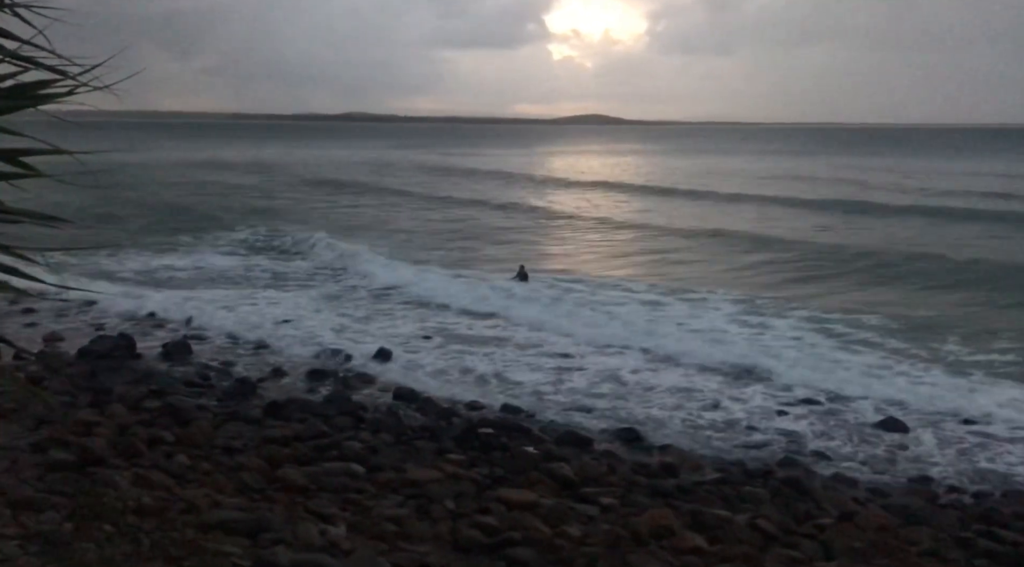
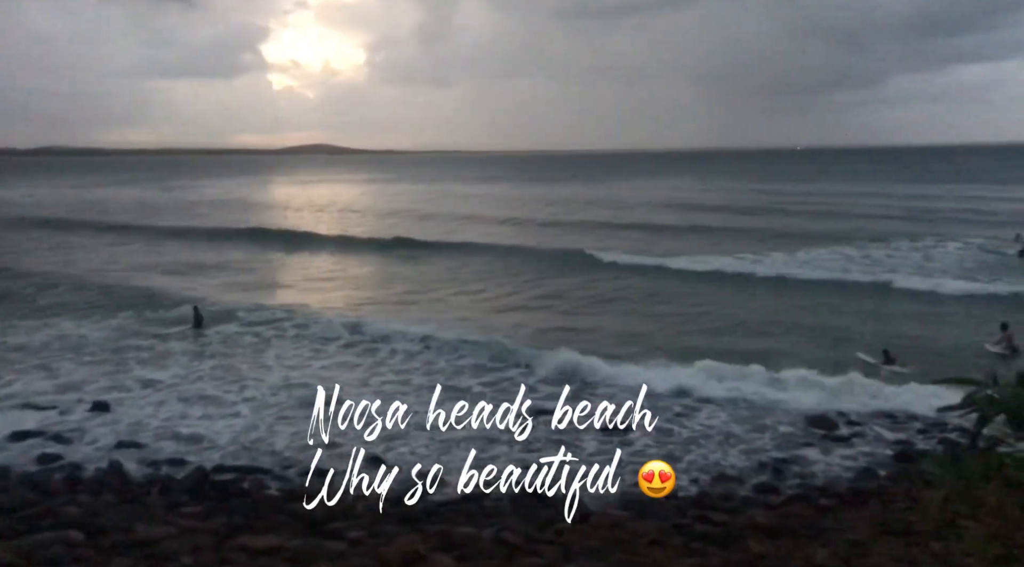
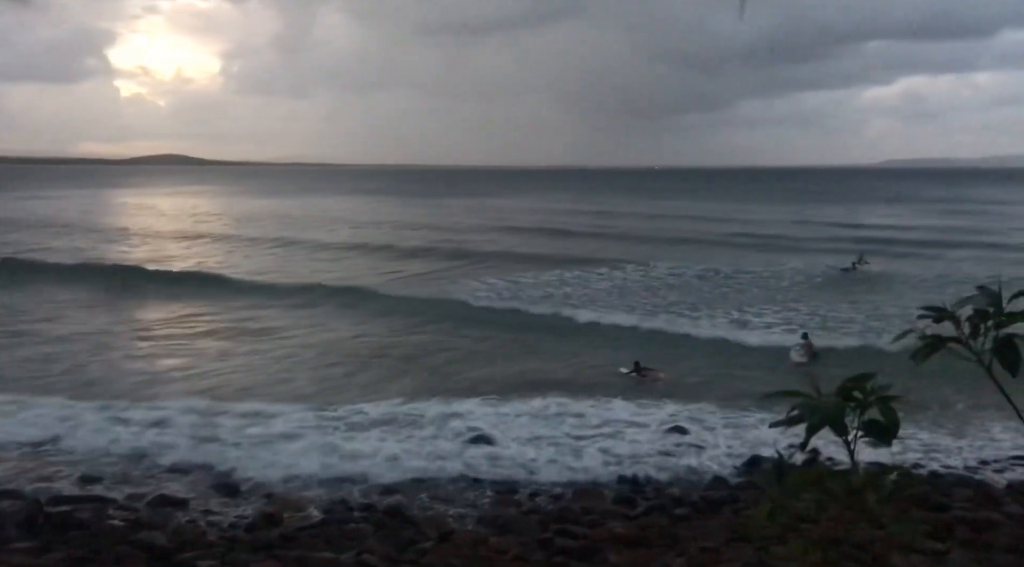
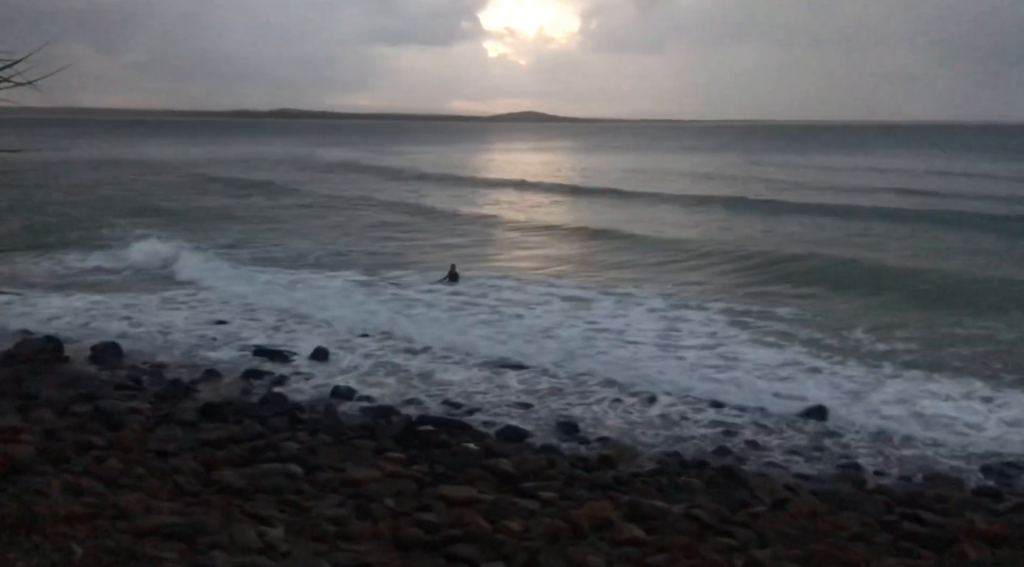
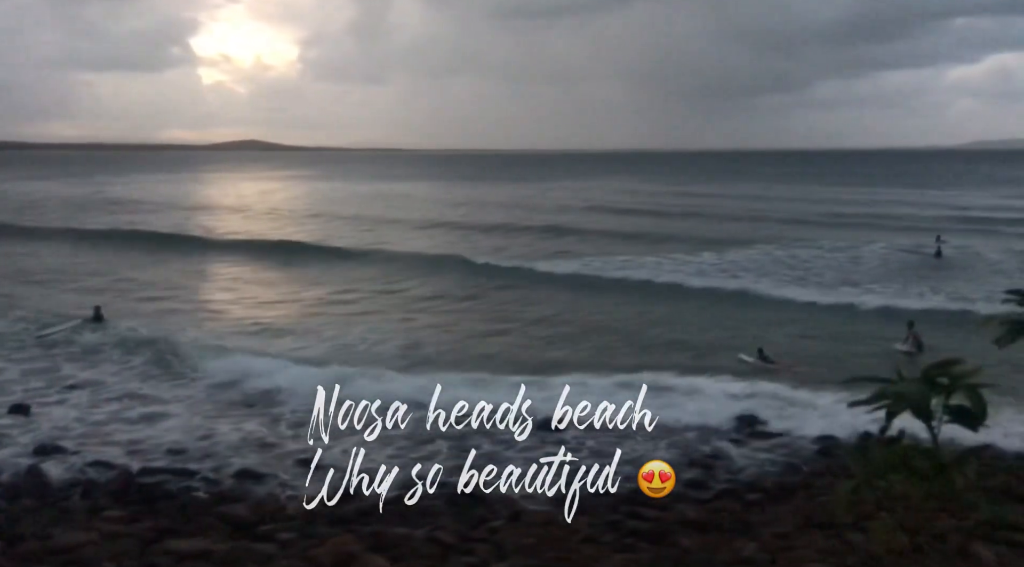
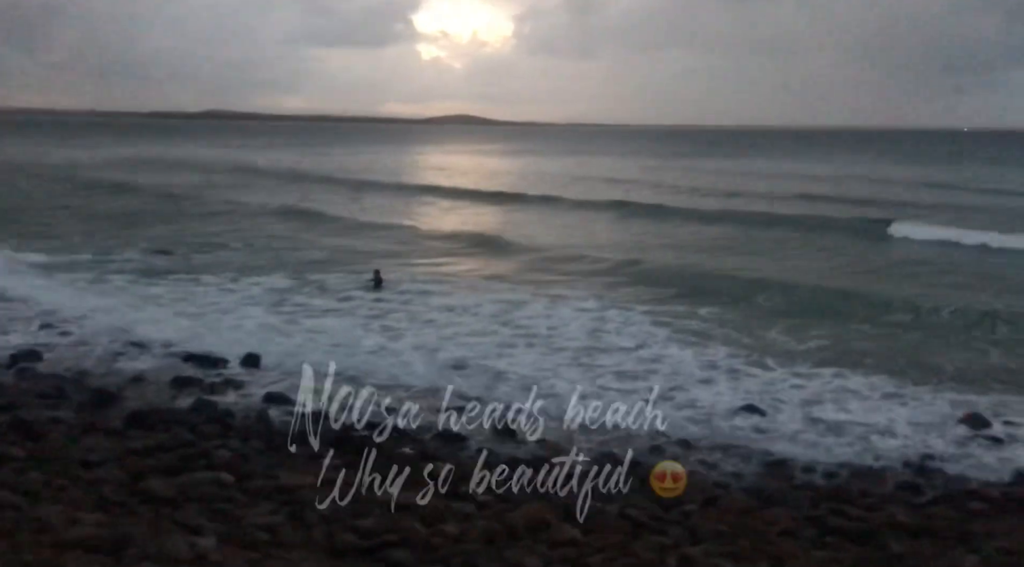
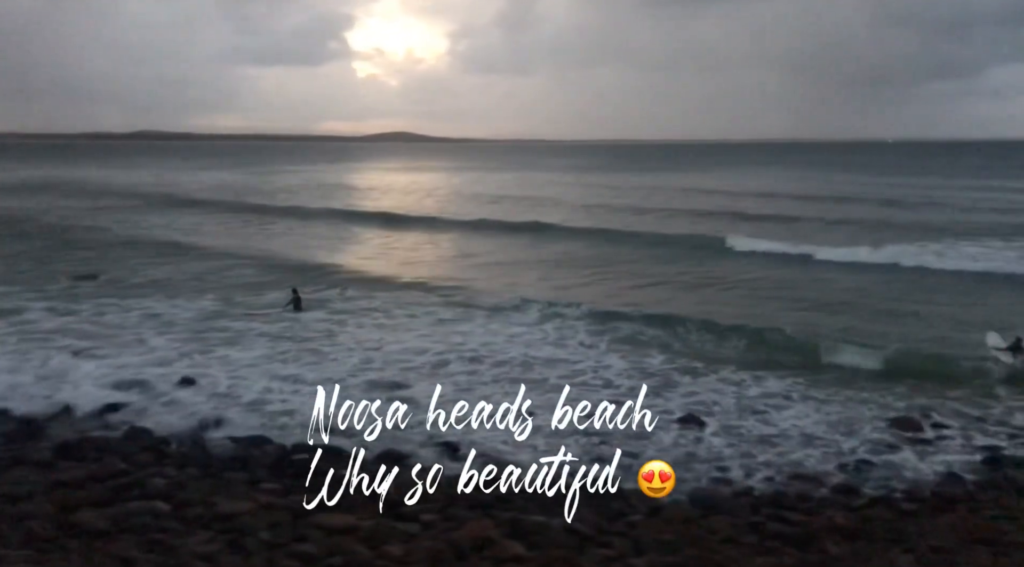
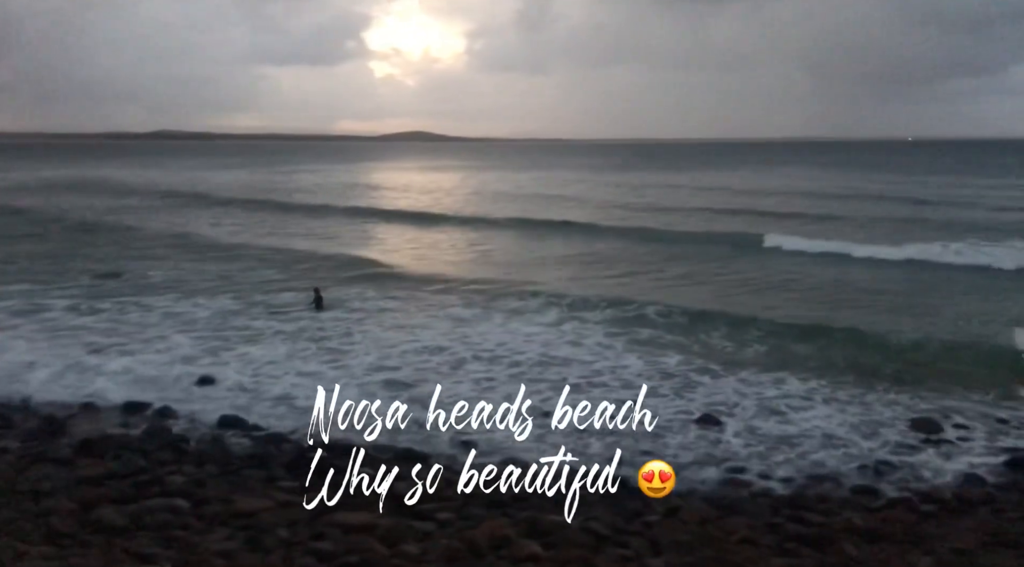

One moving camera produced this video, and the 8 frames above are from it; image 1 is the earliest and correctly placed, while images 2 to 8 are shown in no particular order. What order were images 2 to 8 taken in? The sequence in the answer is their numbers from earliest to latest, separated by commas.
4, 6, 8, 7, 2, 5, 3
